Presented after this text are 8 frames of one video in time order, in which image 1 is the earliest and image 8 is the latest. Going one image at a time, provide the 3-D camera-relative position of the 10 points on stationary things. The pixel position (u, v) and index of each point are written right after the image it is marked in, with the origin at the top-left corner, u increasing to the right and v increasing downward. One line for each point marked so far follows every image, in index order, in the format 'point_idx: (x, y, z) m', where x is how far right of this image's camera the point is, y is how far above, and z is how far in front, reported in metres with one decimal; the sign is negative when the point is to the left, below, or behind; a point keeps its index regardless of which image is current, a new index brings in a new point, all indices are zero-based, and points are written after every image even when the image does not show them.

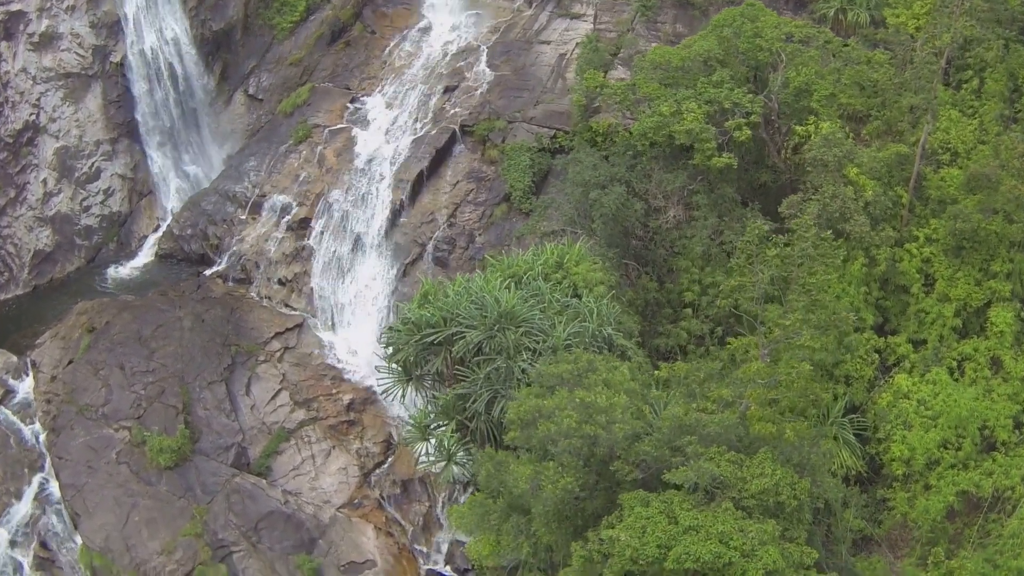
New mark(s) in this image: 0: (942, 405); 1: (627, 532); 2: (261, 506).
0: (+8.9, -2.6, +17.4) m
1: (+1.9, -4.1, +13.8) m
2: (-5.7, -5.0, +19.2) m
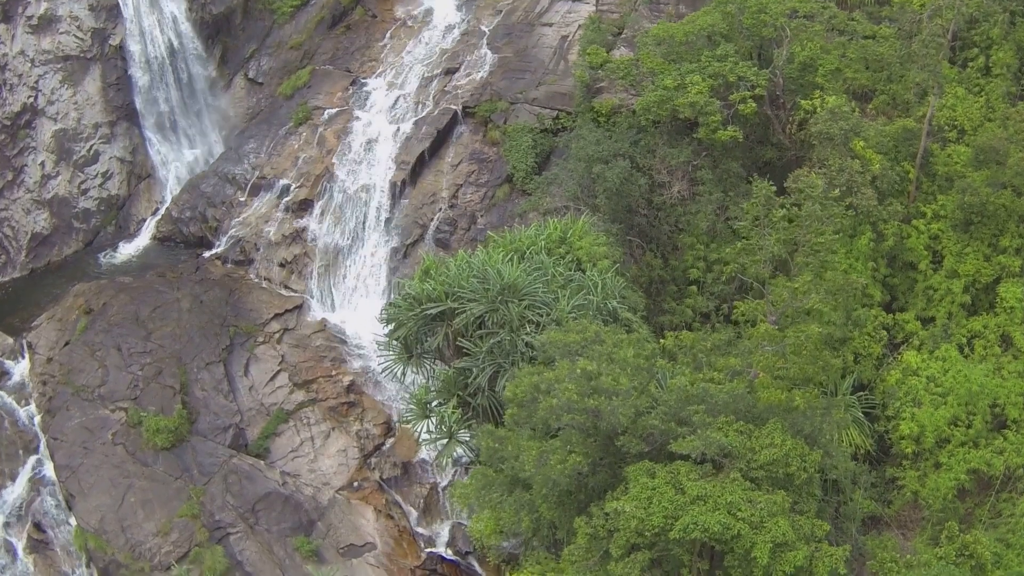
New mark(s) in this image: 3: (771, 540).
0: (+8.9, -2.0, +17.1) m
1: (+1.9, -3.5, +13.4) m
2: (-5.7, -4.5, +18.9) m
3: (+4.0, -4.0, +12.7) m
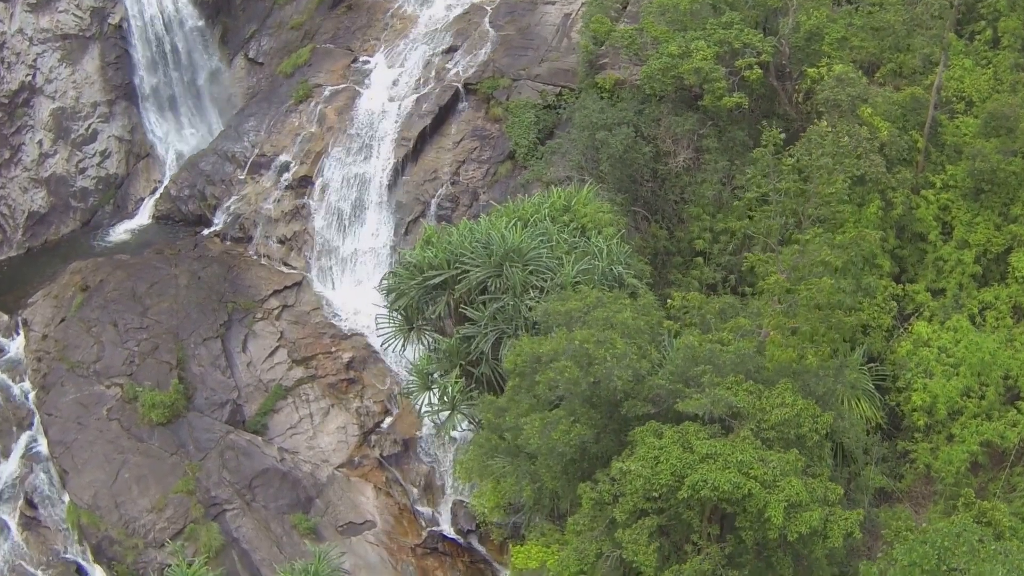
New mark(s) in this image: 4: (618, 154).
0: (+9.0, -1.3, +16.8) m
1: (+2.0, -2.7, +13.1) m
2: (-5.6, -3.9, +18.5) m
3: (+4.0, -3.2, +12.3) m
4: (+2.4, +3.1, +18.7) m
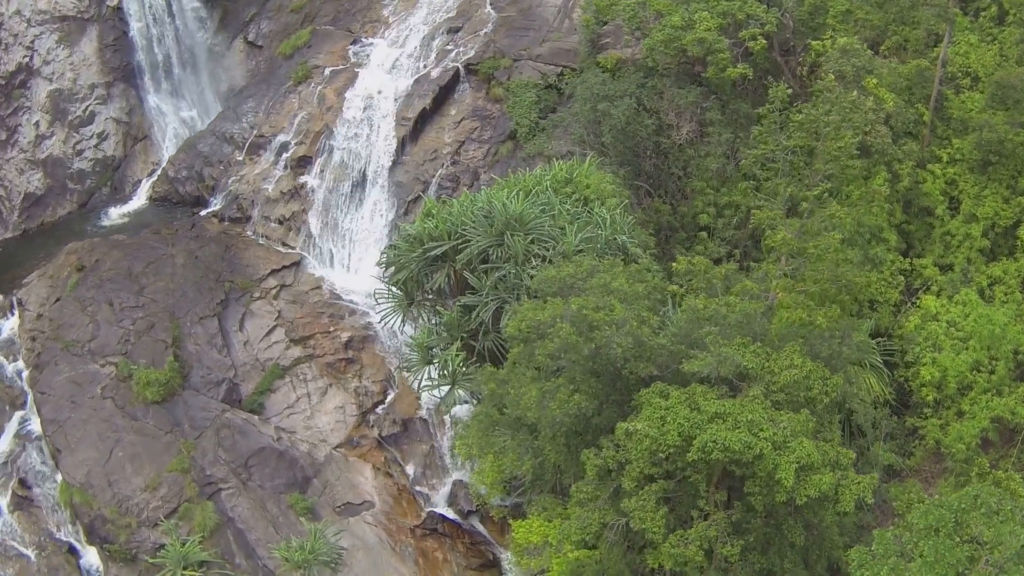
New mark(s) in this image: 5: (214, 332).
0: (+9.0, -0.8, +16.5) m
1: (+2.0, -2.0, +12.7) m
2: (-5.6, -3.3, +18.1) m
3: (+4.1, -2.5, +12.0) m
4: (+2.4, +3.6, +18.5) m
5: (-7.1, -1.0, +20.0) m
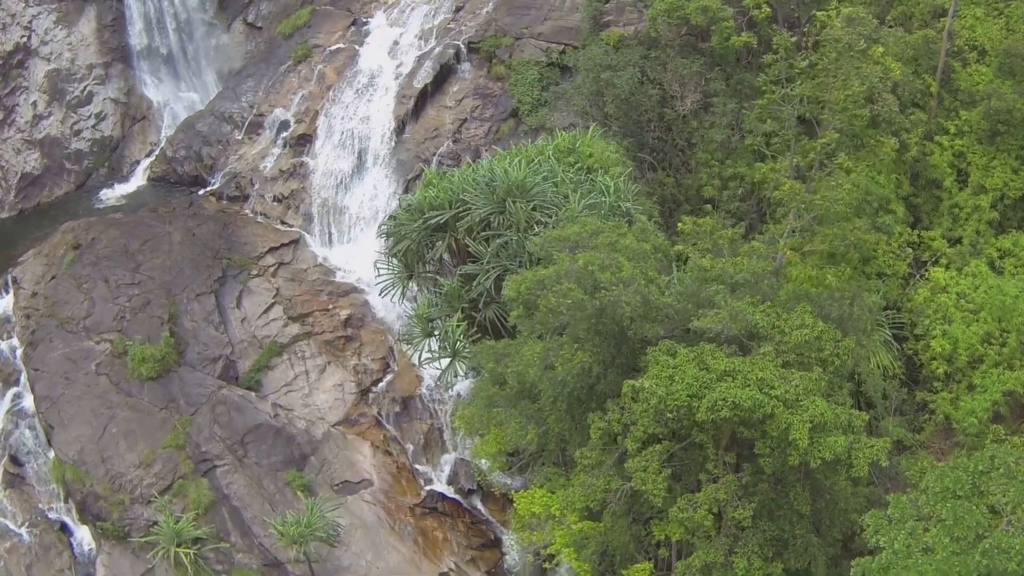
0: (+9.1, -0.2, +16.1) m
1: (+2.0, -1.4, +12.4) m
2: (-5.6, -2.7, +17.8) m
3: (+4.1, -1.8, +11.7) m
4: (+2.4, +4.2, +18.2) m
5: (-7.1, -0.5, +19.7) m
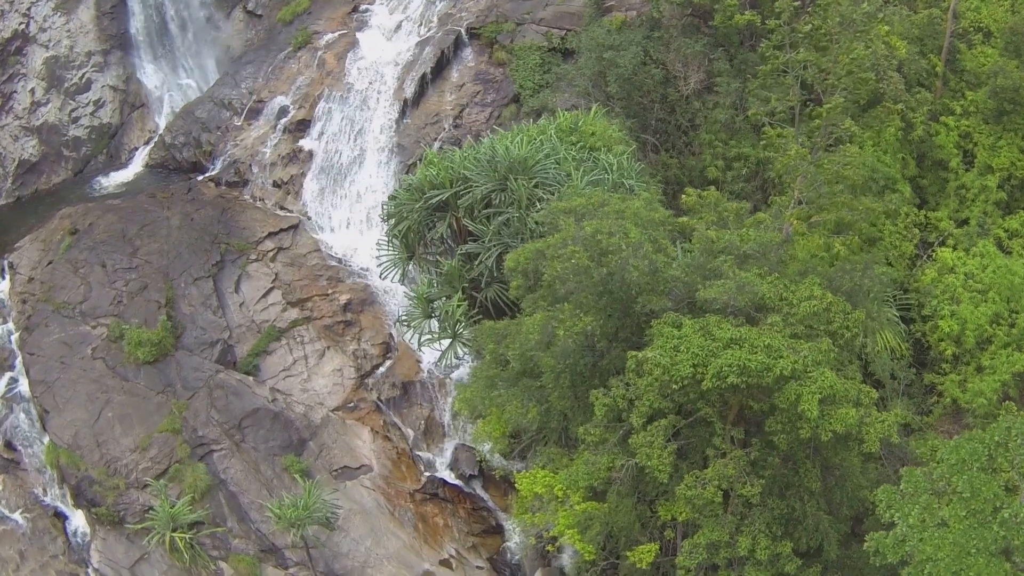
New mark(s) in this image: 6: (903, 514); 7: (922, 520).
0: (+9.1, +0.2, +15.9) m
1: (+2.1, -0.9, +12.1) m
2: (-5.5, -2.4, +17.5) m
3: (+4.1, -1.4, +11.4) m
4: (+2.4, +4.5, +18.1) m
5: (-7.0, -0.2, +19.5) m
6: (+5.1, -2.9, +10.9) m
7: (+5.2, -3.0, +10.7) m
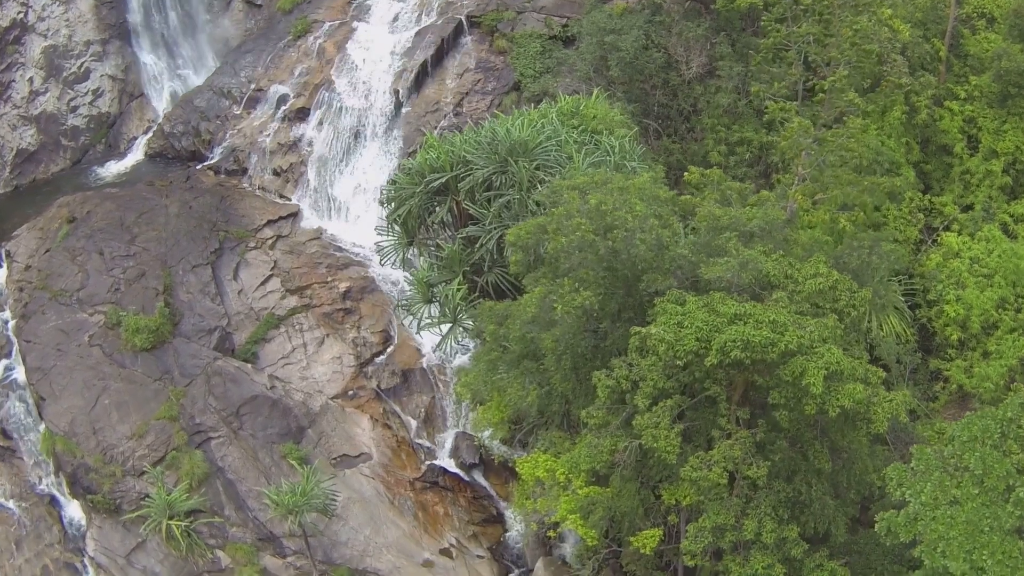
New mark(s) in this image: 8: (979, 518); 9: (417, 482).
0: (+9.1, +0.6, +15.7) m
1: (+2.1, -0.6, +12.0) m
2: (-5.5, -2.1, +17.4) m
3: (+4.1, -1.0, +11.2) m
4: (+2.5, +4.8, +18.0) m
5: (-7.0, +0.1, +19.3) m
6: (+5.1, -2.6, +10.7) m
7: (+5.3, -2.6, +10.5) m
8: (+5.5, -2.7, +10.0) m
9: (-1.9, -3.8, +16.7) m
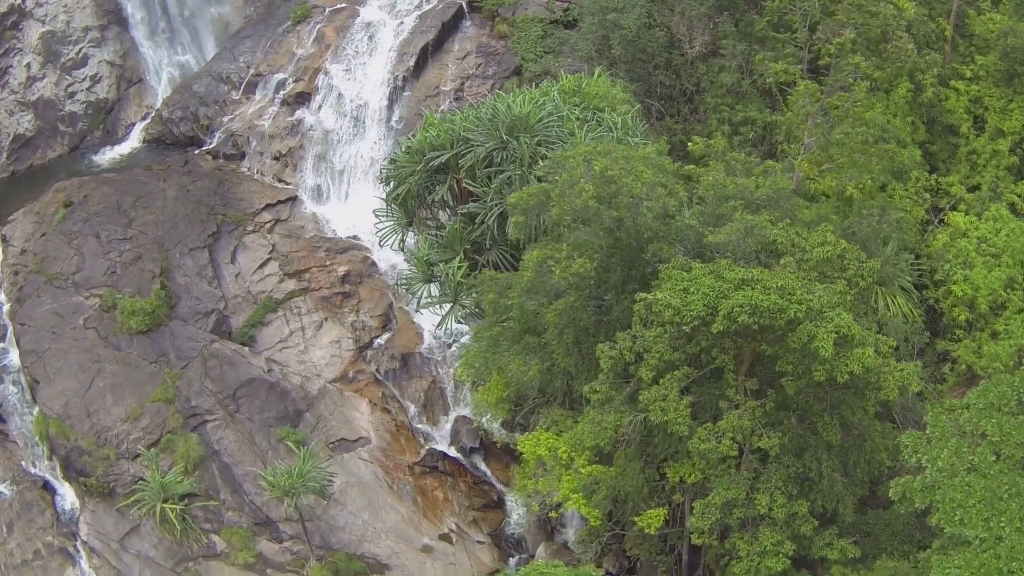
0: (+9.1, +1.0, +15.5) m
1: (+2.1, -0.1, +11.7) m
2: (-5.5, -1.7, +17.1) m
3: (+4.1, -0.5, +11.0) m
4: (+2.5, +5.2, +17.8) m
5: (-7.0, +0.5, +19.1) m
6: (+5.1, -2.1, +10.4) m
7: (+5.3, -2.1, +10.2) m
8: (+5.5, -2.2, +9.7) m
9: (-1.9, -3.4, +16.4) m
